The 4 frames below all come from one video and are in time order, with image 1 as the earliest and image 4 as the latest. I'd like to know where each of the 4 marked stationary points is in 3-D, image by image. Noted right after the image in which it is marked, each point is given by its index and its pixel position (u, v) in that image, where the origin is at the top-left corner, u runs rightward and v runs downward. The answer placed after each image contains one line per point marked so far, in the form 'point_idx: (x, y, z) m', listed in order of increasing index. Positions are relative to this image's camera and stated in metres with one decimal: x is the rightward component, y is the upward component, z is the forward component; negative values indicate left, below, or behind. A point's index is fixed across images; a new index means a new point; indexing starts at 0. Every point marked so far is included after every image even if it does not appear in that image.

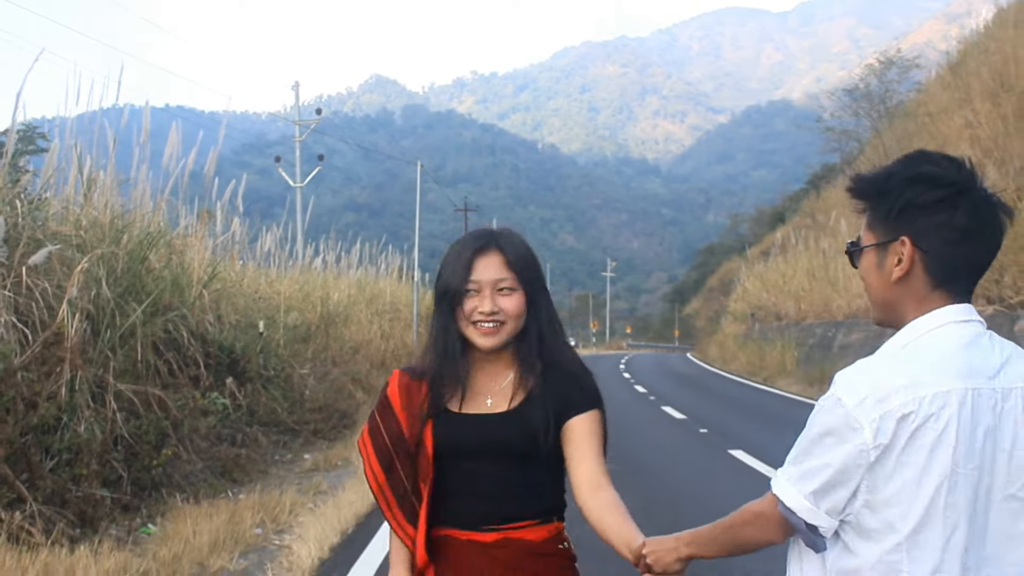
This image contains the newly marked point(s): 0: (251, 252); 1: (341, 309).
0: (-2.9, +0.4, +11.8) m
1: (-2.4, -0.2, +14.8) m
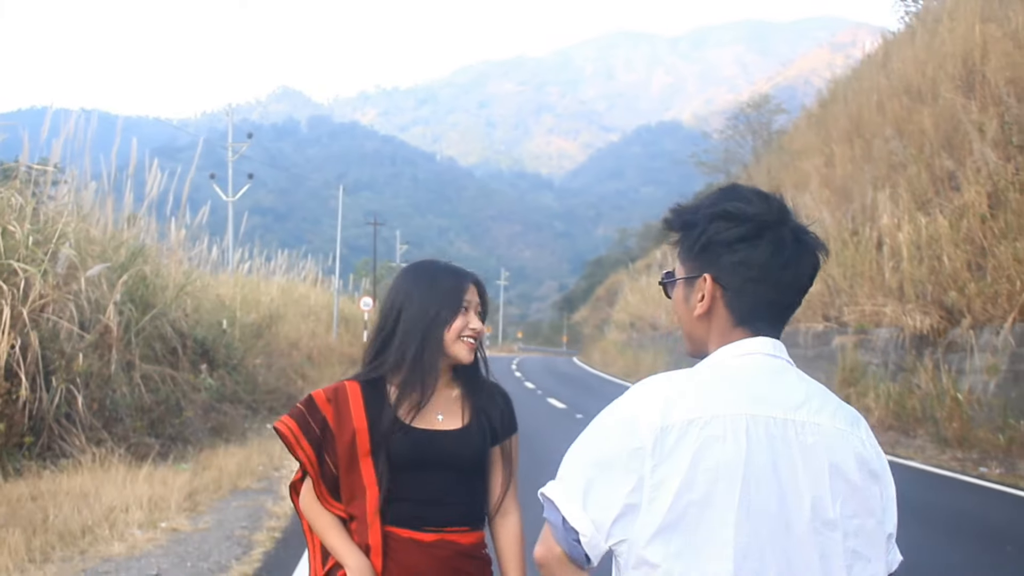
0: (-4.0, +0.3, +14.0) m
1: (-3.8, -0.3, +17.0) m
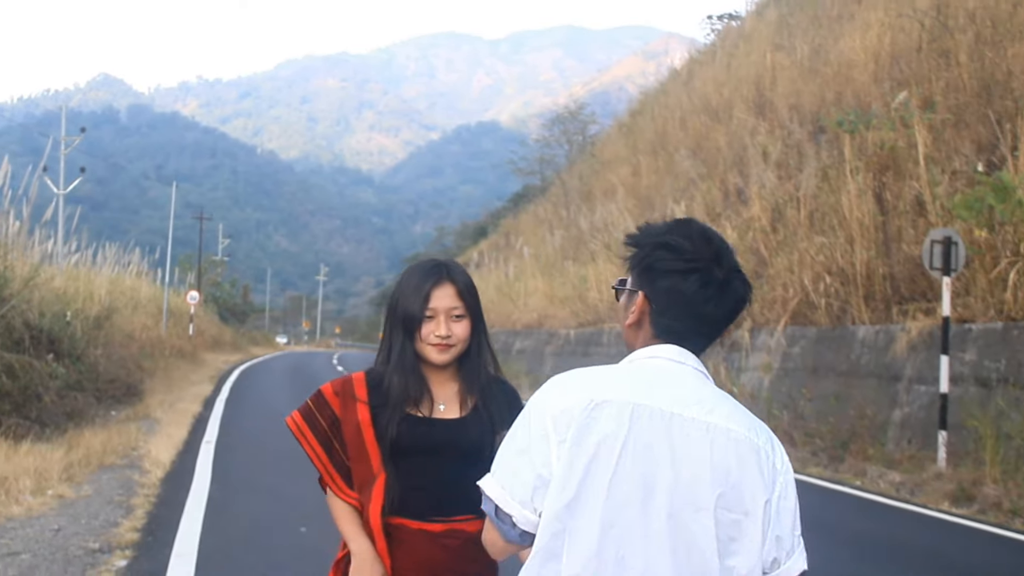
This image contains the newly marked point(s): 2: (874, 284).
0: (-6.4, +0.4, +14.3) m
1: (-6.7, -0.2, +17.3) m
2: (+5.0, 0.0, +14.3) m
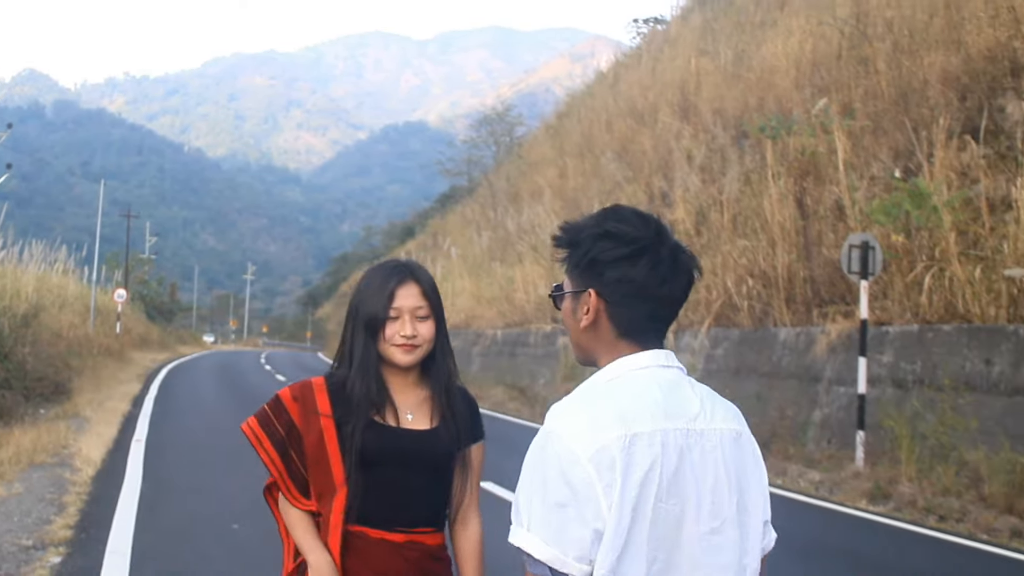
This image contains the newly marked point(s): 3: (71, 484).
0: (-7.4, +0.5, +14.2) m
1: (-7.9, -0.1, +17.2) m
2: (+4.0, 0.0, +15.0) m
3: (-3.8, -1.7, +9.0) m
